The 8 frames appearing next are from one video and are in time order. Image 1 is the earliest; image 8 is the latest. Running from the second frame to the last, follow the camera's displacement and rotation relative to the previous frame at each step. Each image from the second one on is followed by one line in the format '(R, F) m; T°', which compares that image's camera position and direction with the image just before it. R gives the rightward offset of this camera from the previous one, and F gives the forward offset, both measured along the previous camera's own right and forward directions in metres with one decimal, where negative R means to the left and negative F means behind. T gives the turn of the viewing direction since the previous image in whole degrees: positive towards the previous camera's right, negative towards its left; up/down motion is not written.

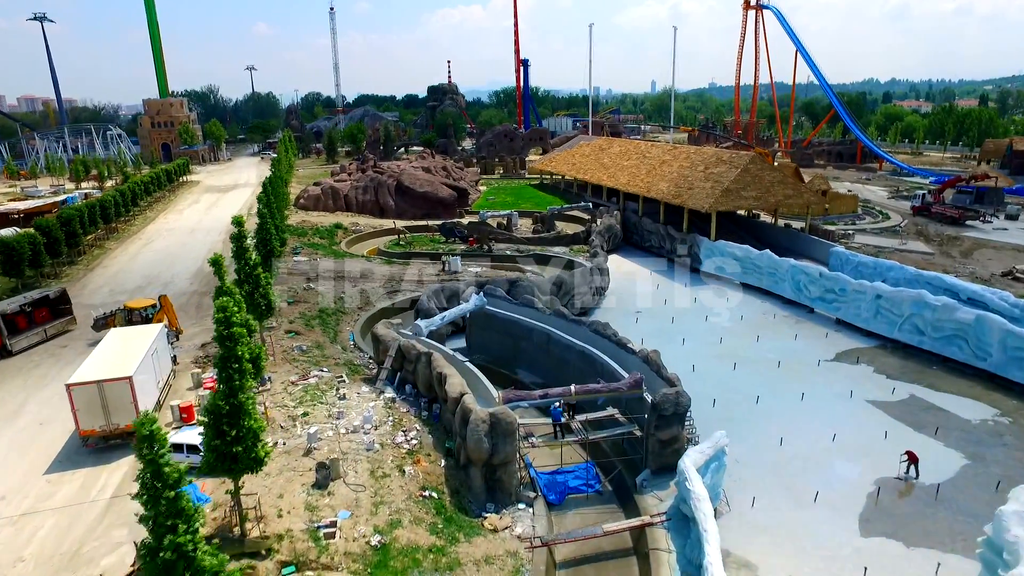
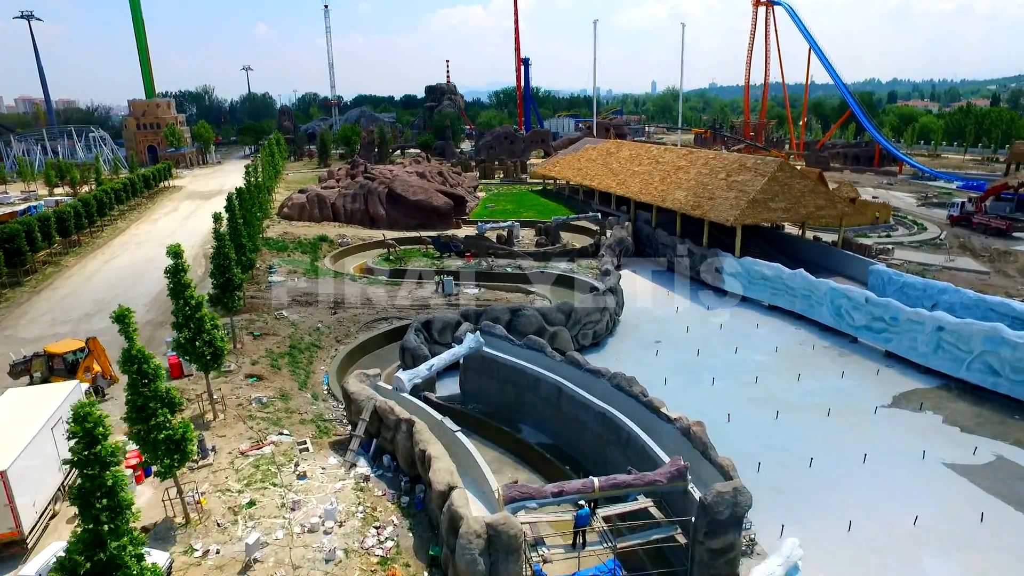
(-0.1, +3.1) m; 0°
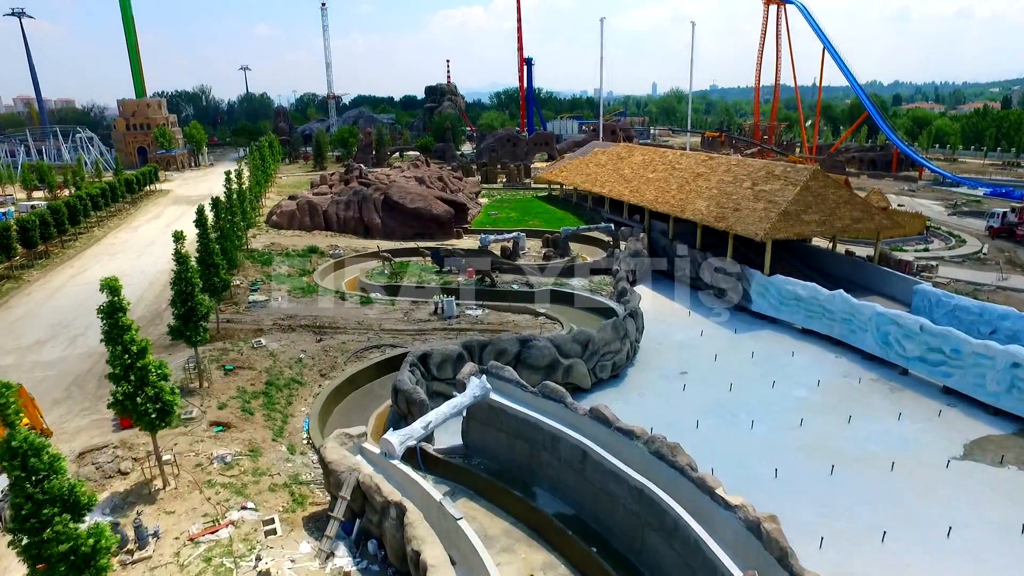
(-0.3, +2.5) m; 0°
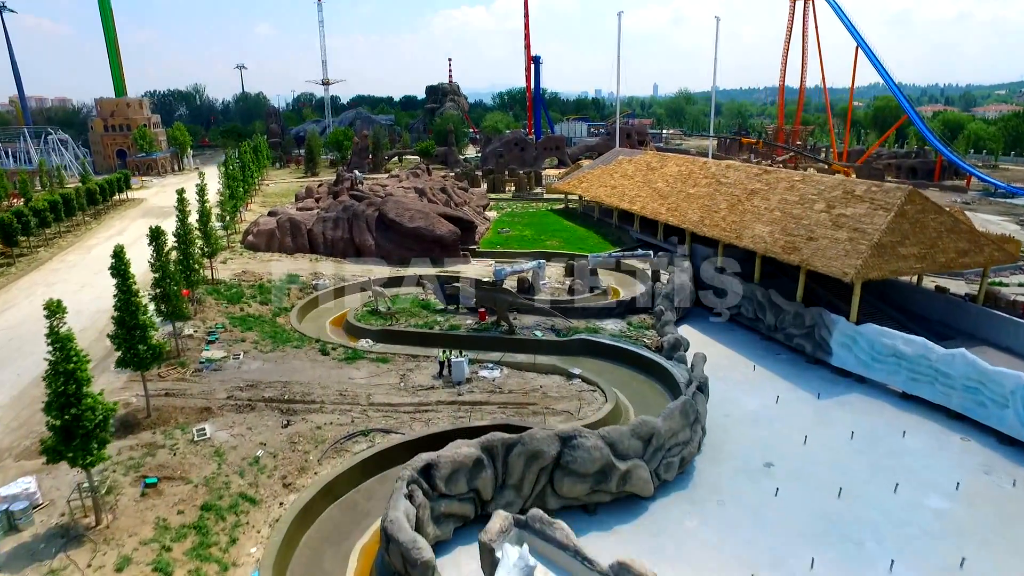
(-0.7, +5.0) m; 0°
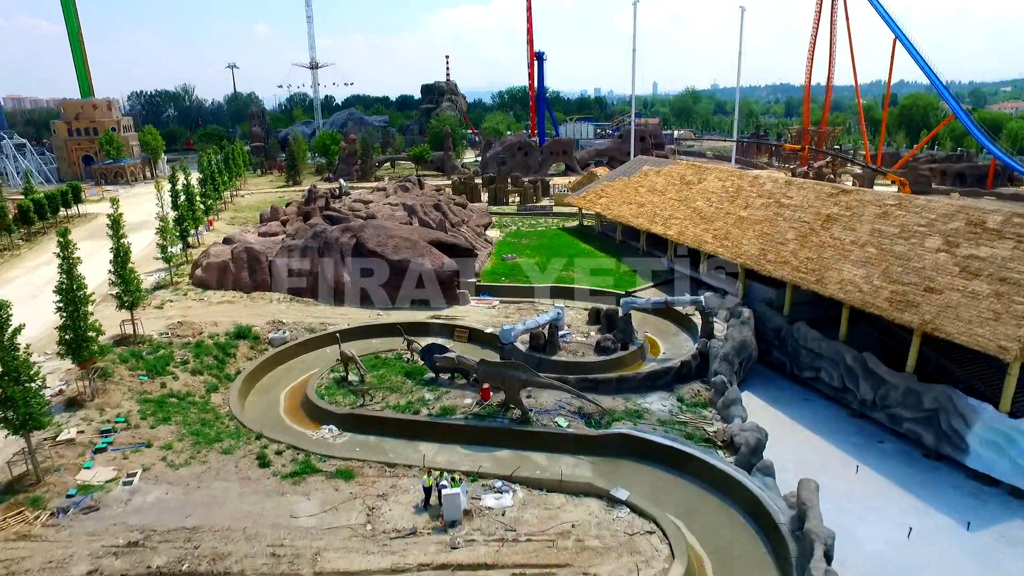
(-0.3, +5.7) m; 0°
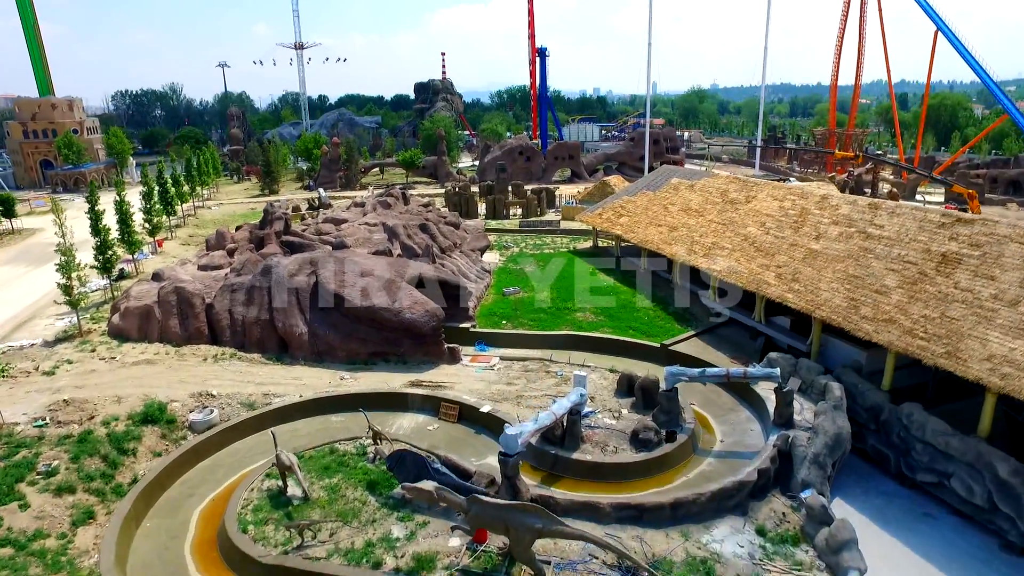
(-0.1, +5.4) m; 0°
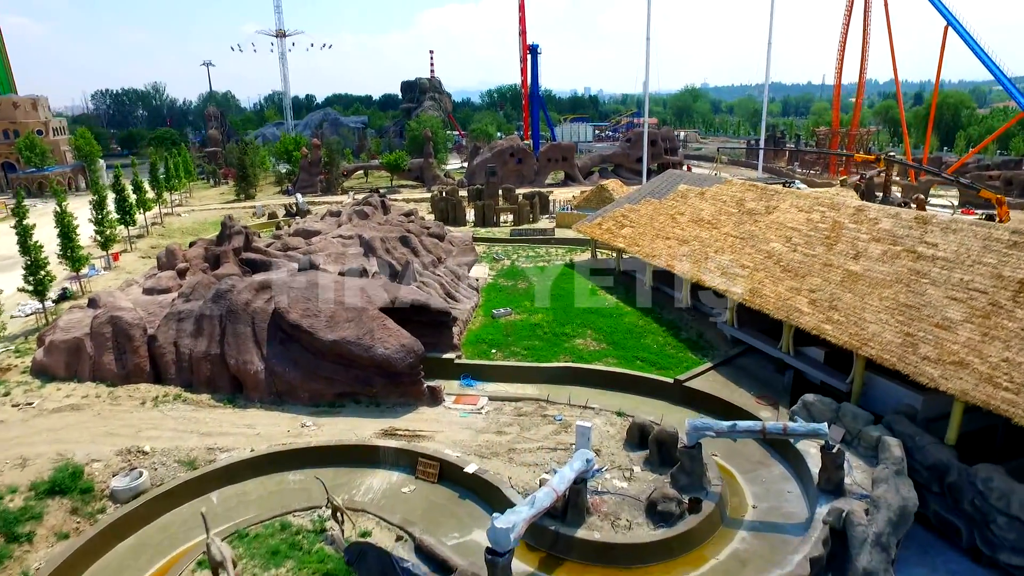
(0.0, +2.7) m; +1°
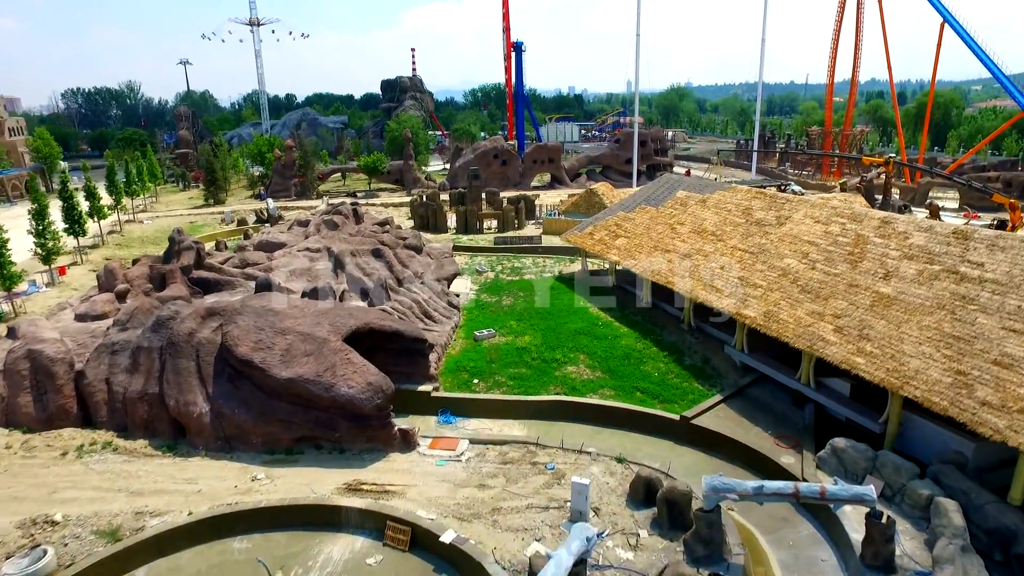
(0.0, +2.1) m; +1°
